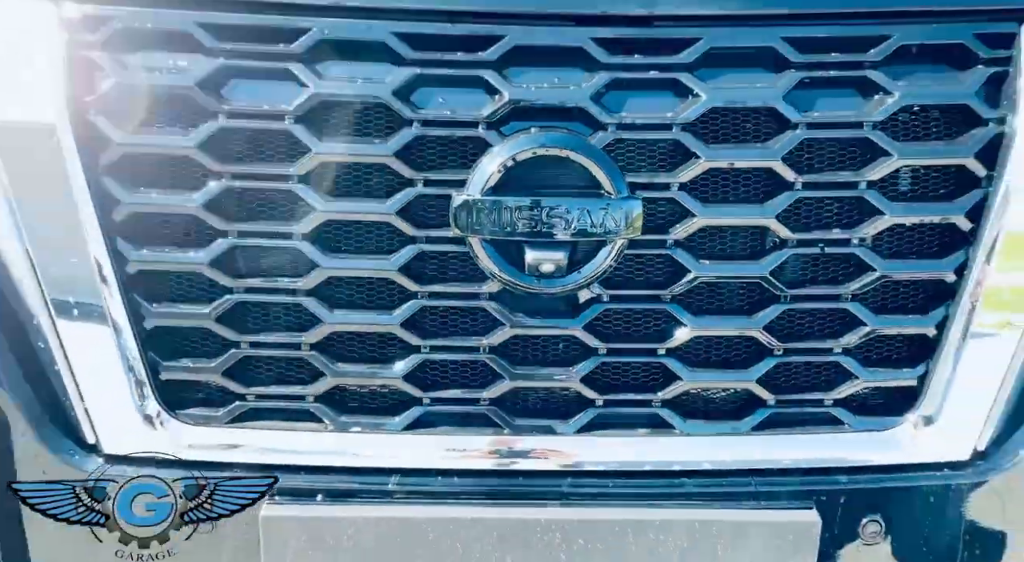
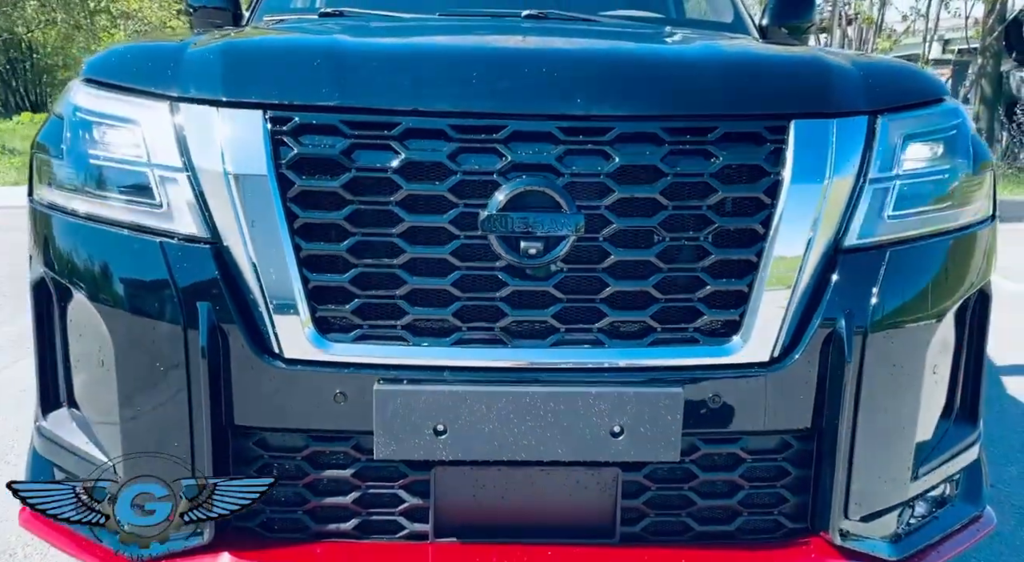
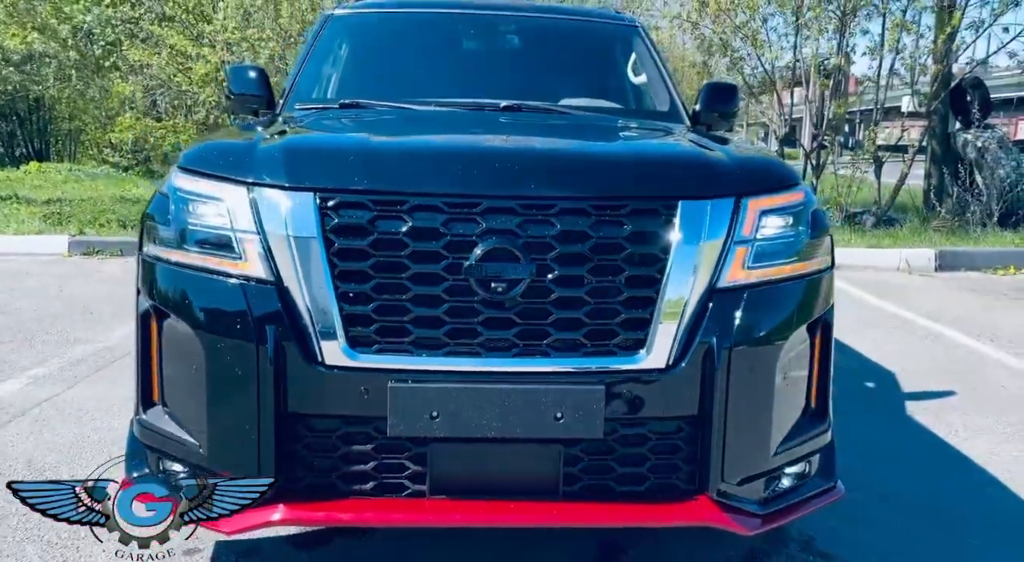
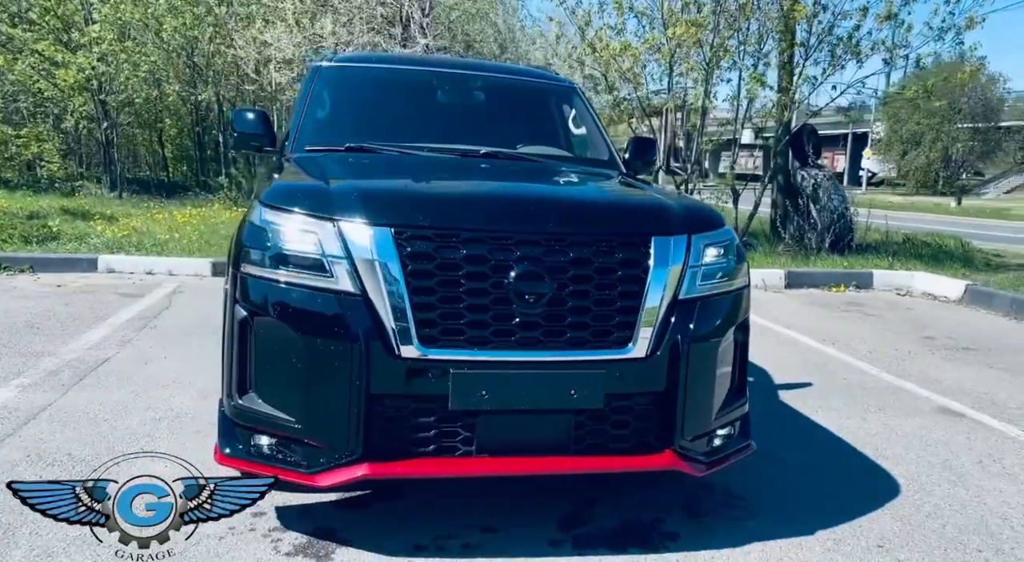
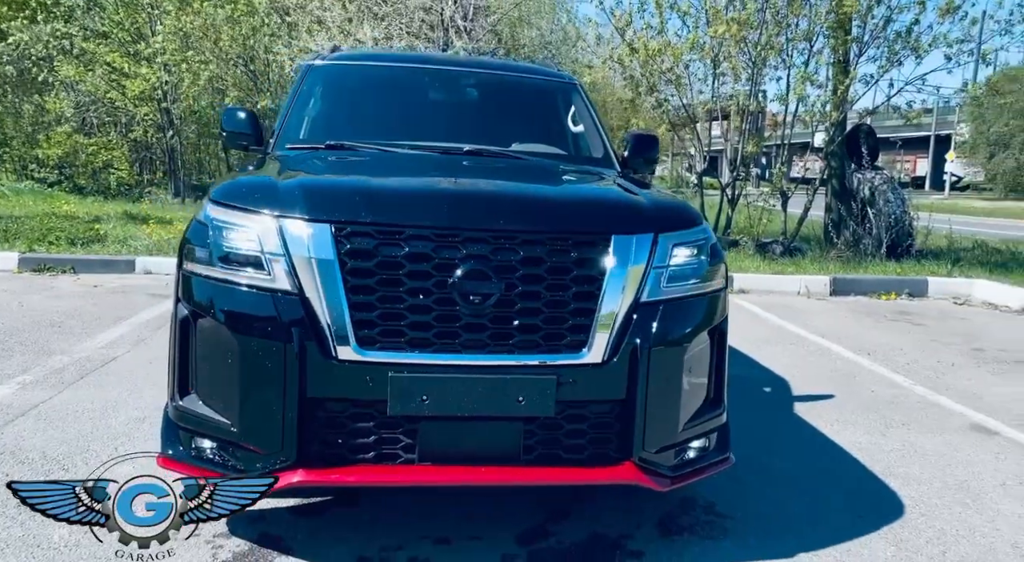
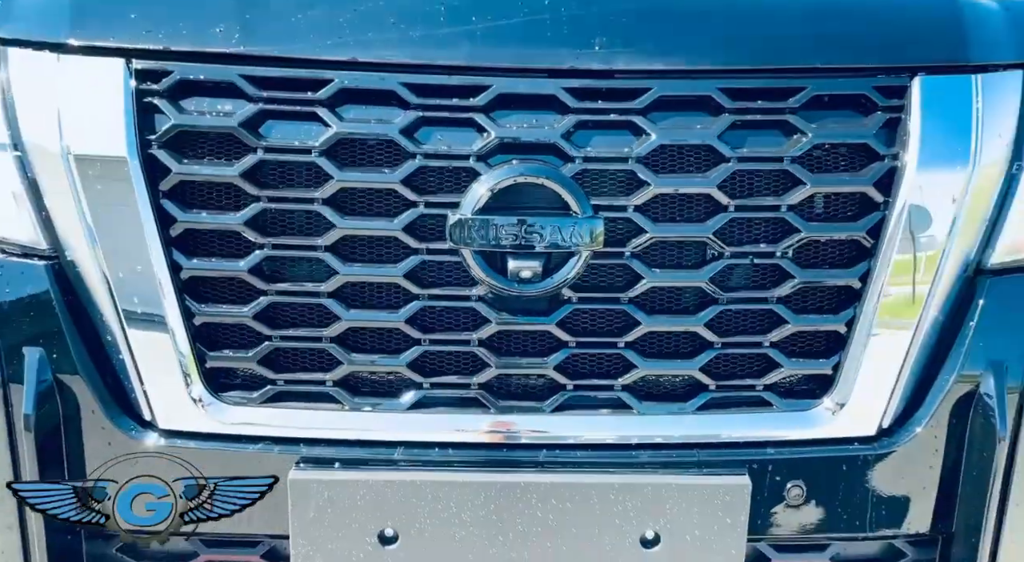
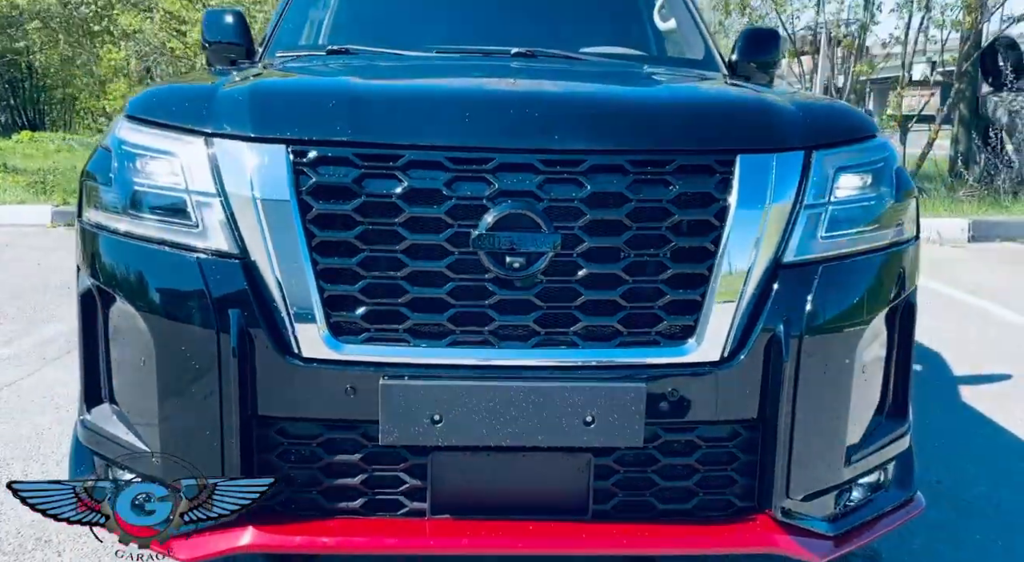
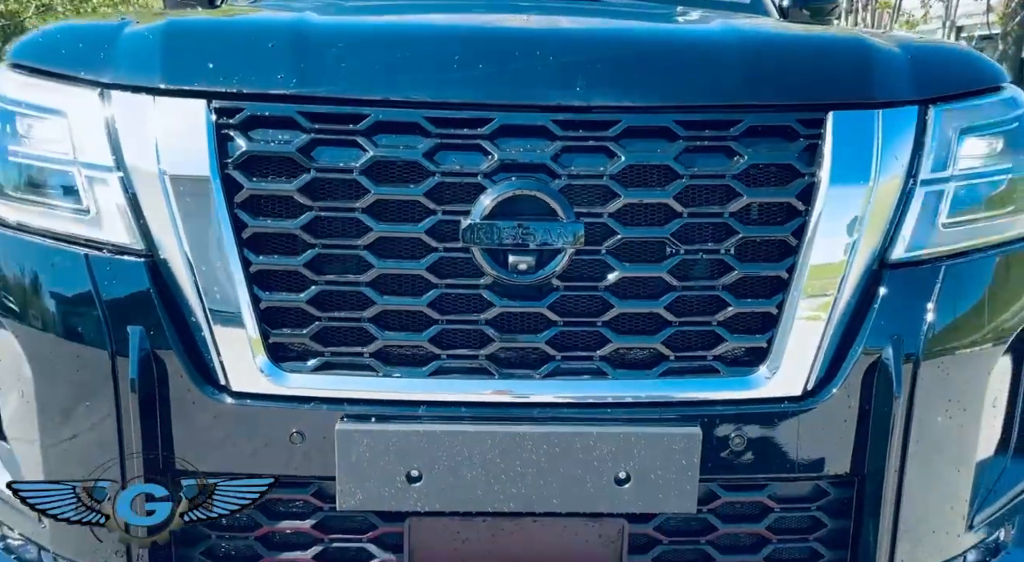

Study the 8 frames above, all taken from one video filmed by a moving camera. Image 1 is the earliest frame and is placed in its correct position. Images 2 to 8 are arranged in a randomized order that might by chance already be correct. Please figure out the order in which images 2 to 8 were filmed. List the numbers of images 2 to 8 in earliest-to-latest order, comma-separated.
6, 8, 2, 7, 3, 5, 4
